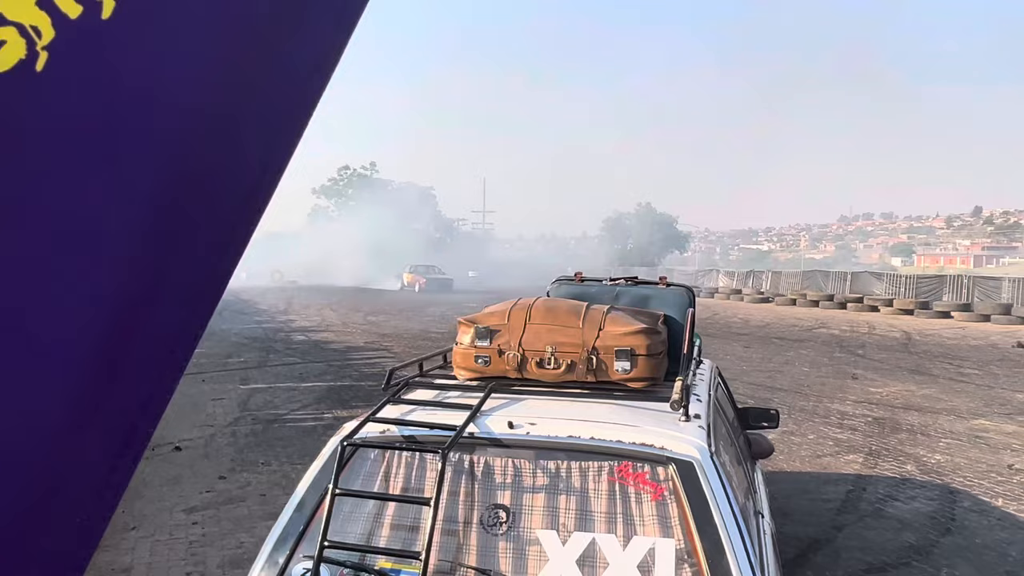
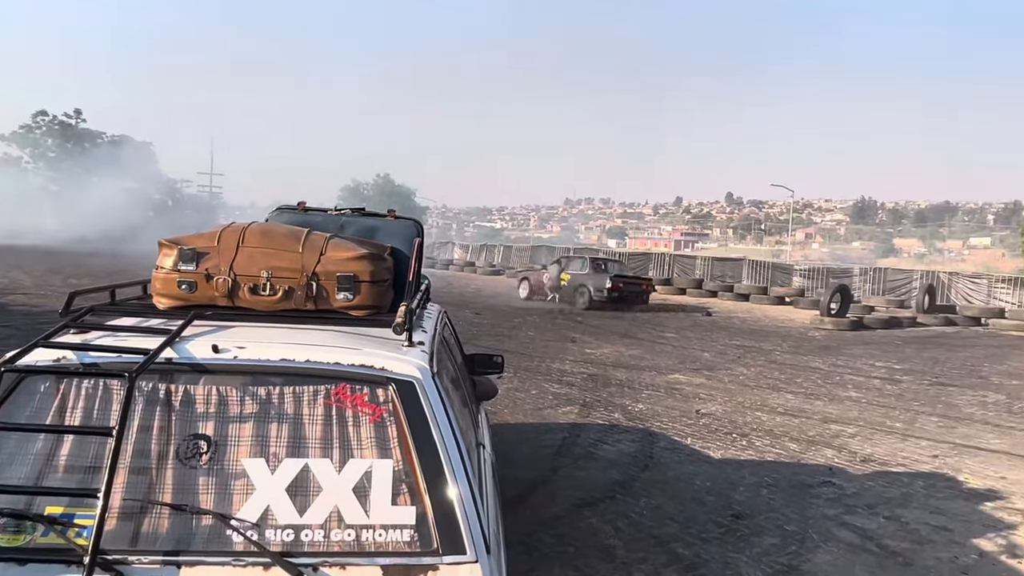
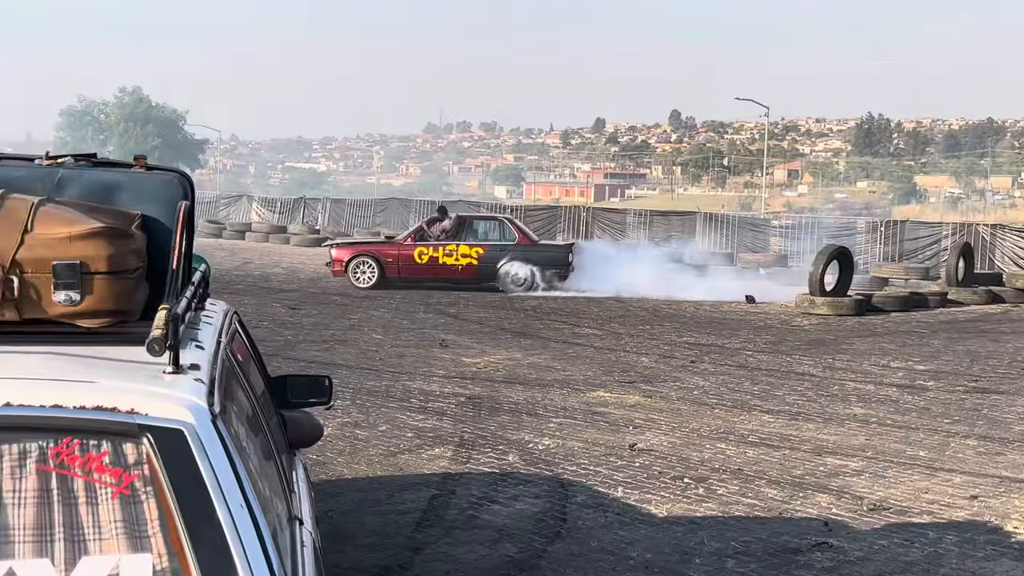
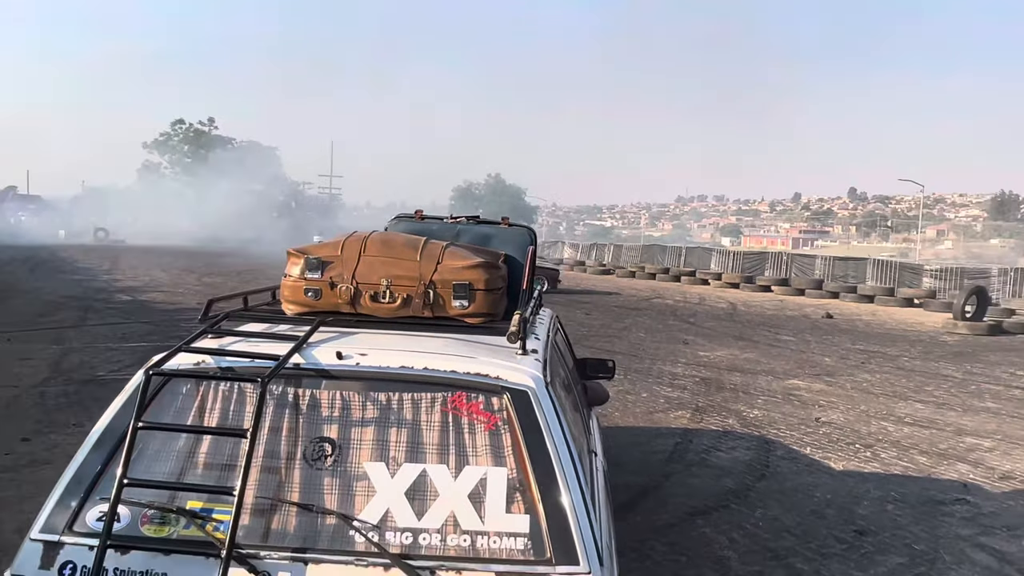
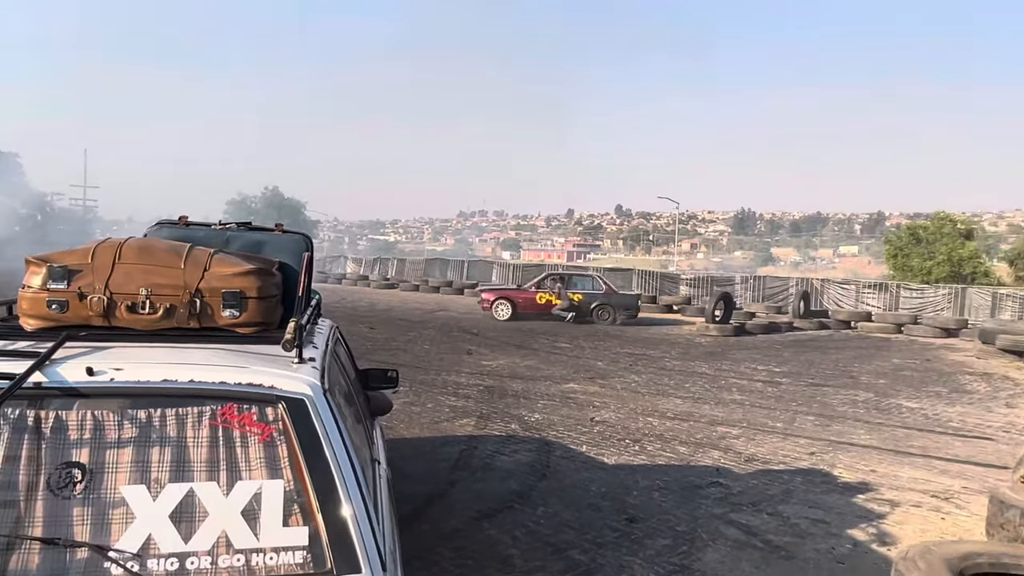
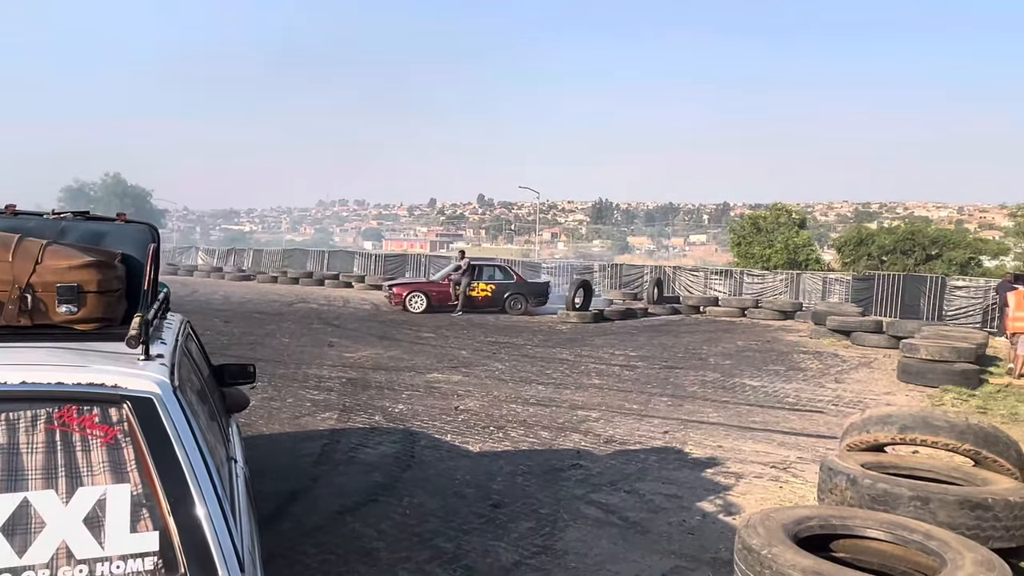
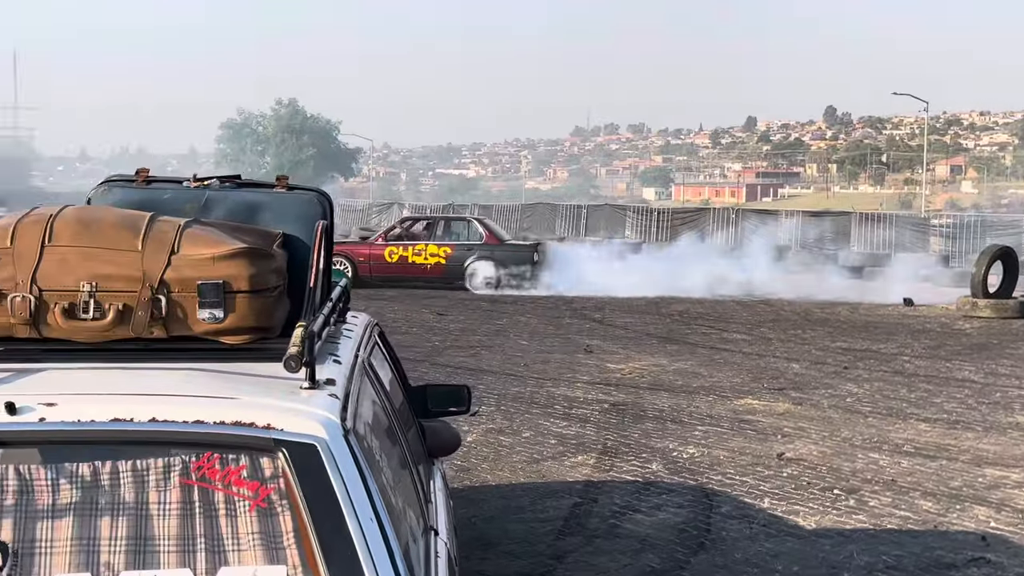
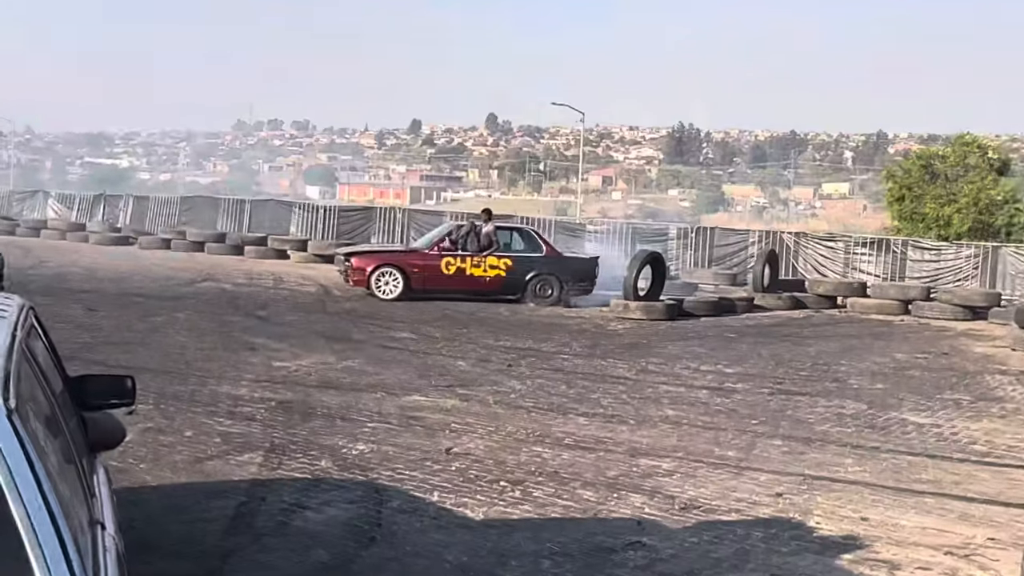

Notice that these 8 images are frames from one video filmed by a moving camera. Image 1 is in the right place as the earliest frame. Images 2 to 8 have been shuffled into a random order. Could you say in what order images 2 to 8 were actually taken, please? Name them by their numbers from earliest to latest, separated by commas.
4, 2, 5, 6, 8, 3, 7
